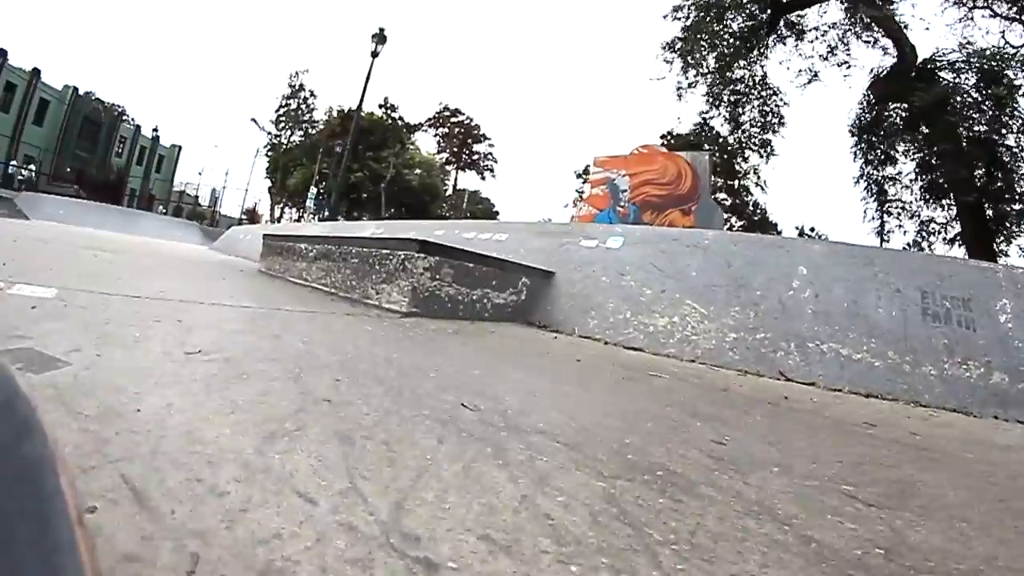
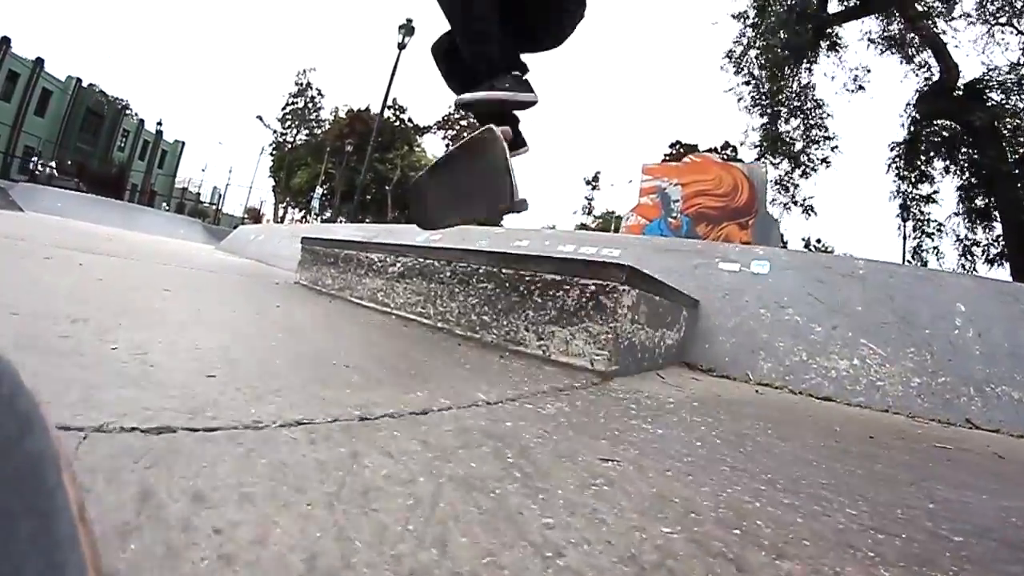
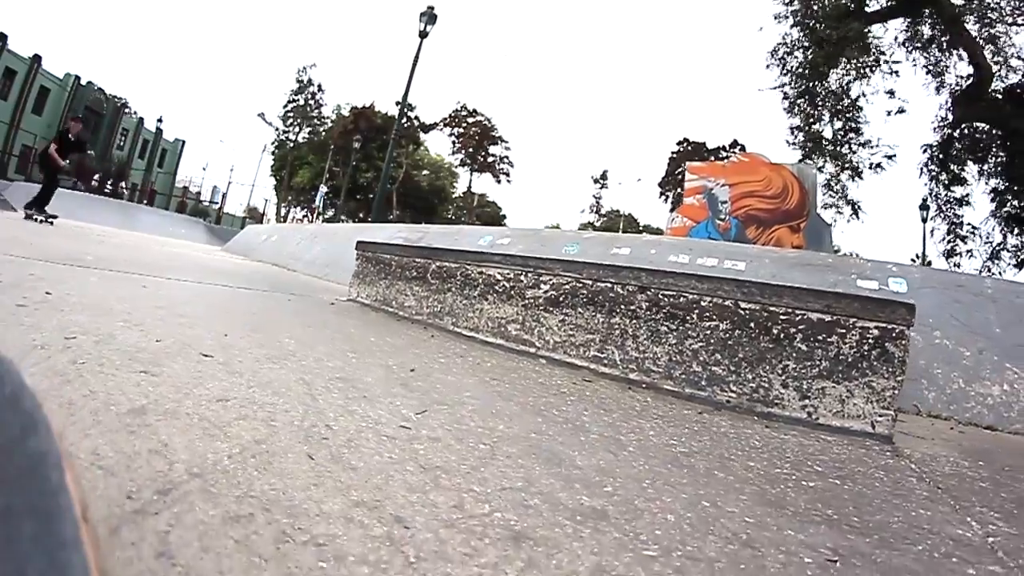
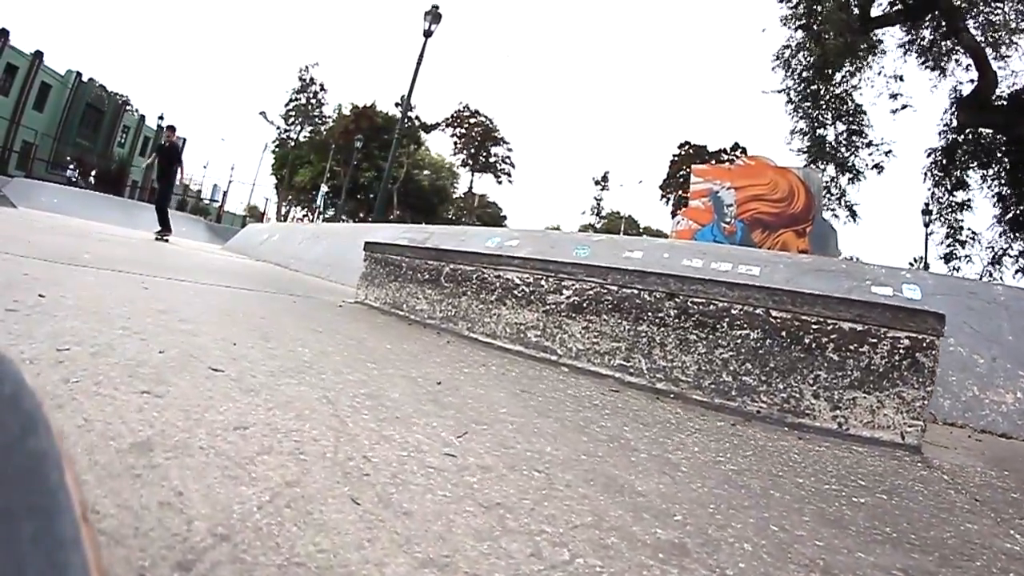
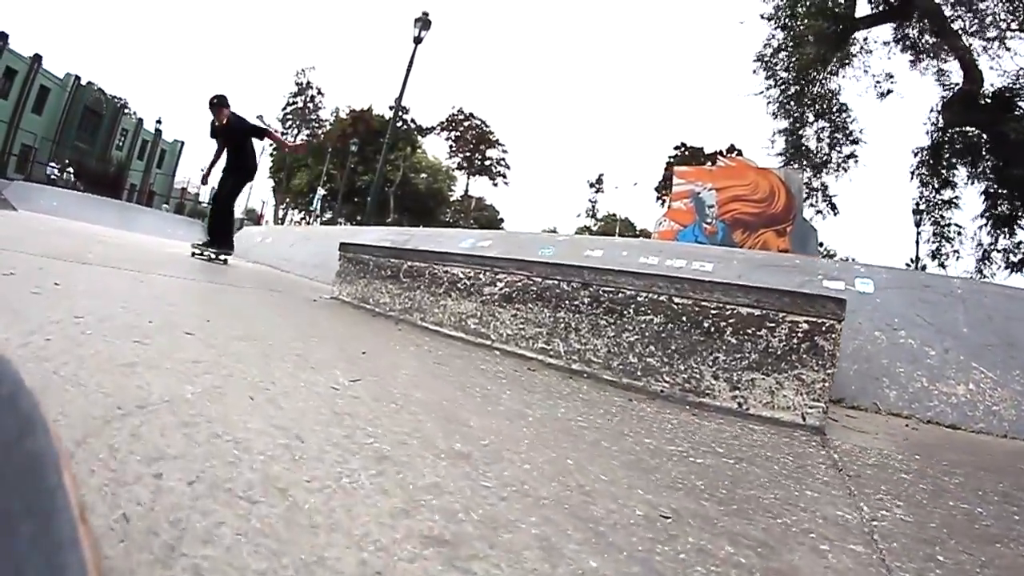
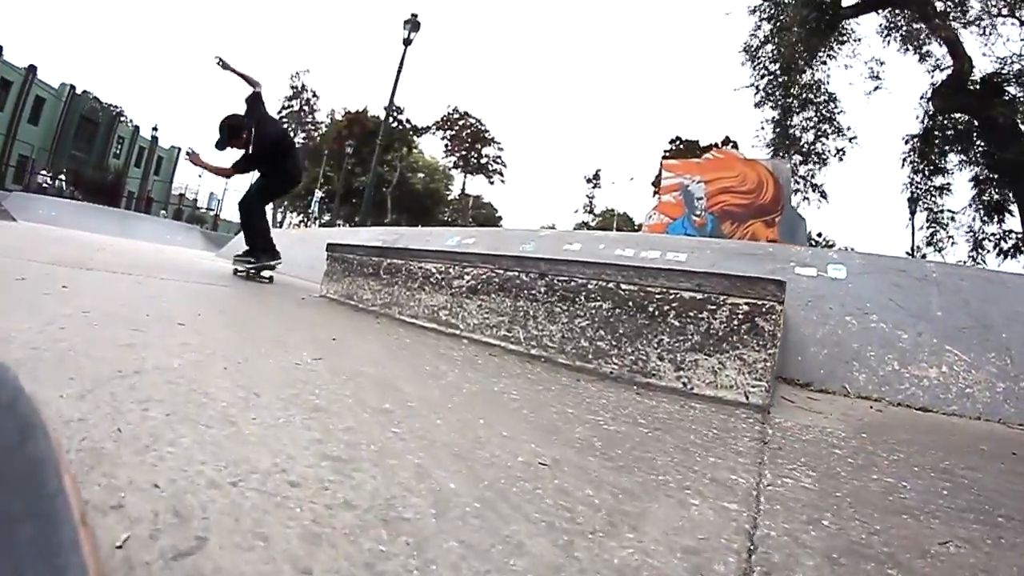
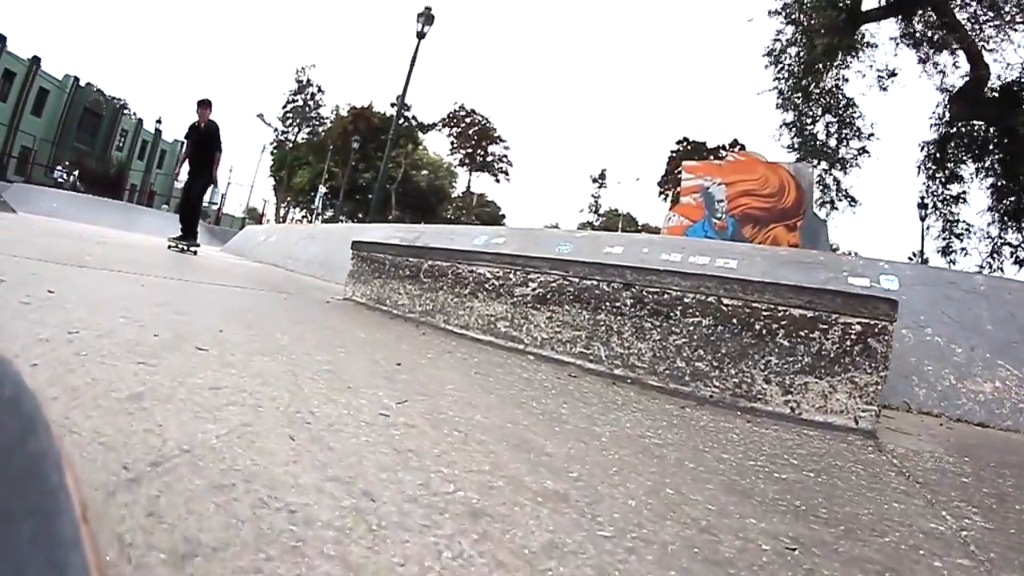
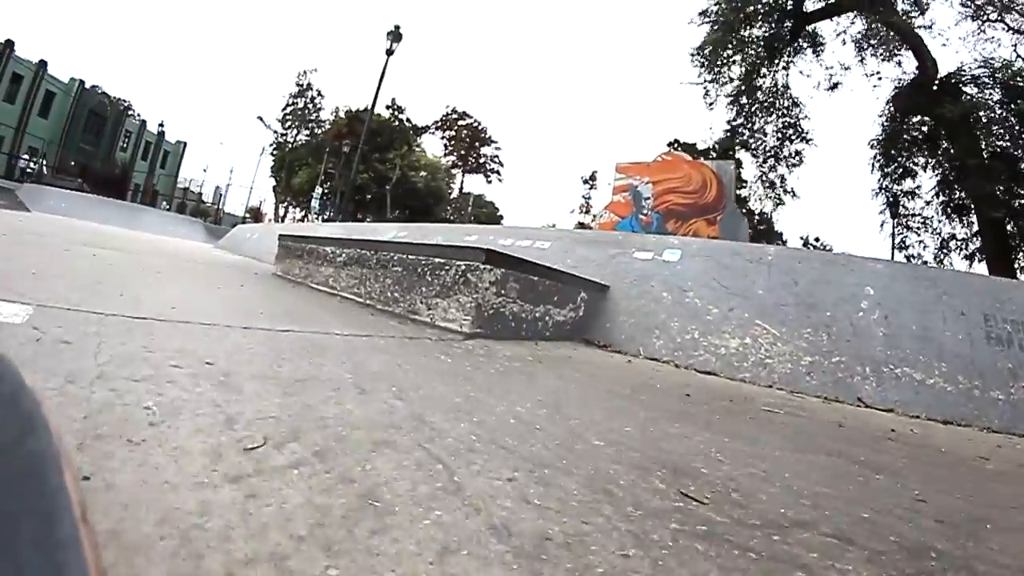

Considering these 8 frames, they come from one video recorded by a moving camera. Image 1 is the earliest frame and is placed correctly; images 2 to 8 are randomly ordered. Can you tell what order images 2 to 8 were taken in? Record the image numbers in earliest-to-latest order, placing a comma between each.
8, 2, 6, 5, 7, 4, 3
